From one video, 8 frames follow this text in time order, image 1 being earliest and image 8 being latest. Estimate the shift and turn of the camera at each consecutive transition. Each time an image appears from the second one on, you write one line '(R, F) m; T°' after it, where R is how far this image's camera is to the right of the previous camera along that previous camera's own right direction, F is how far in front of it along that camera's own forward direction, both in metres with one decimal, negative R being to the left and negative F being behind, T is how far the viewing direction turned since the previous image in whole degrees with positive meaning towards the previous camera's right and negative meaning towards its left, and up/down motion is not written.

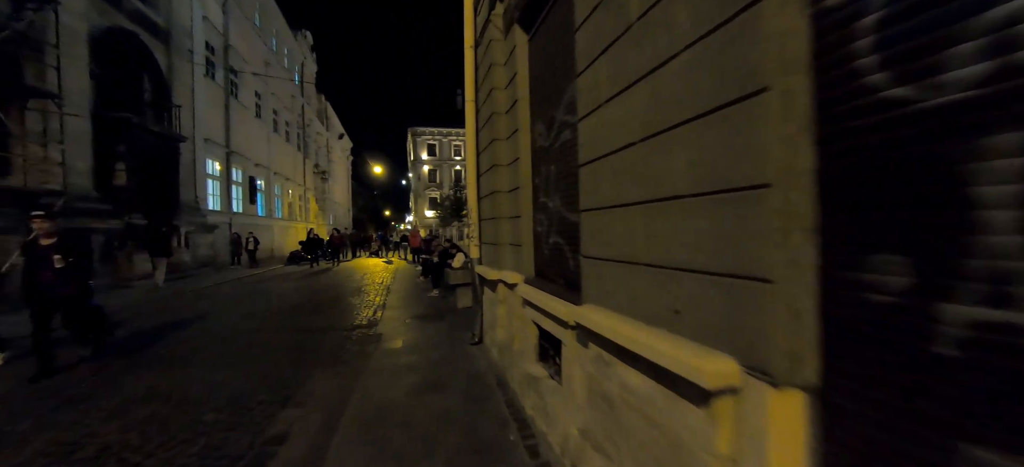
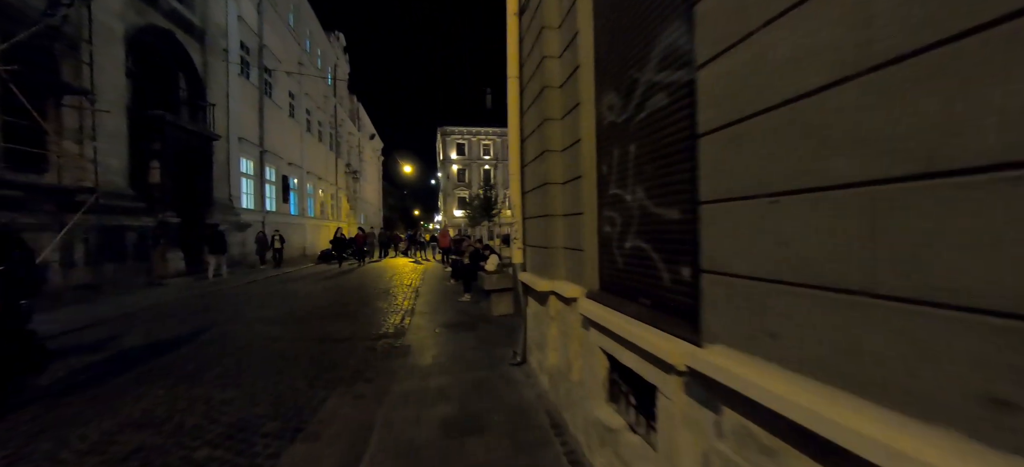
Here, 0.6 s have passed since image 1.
(-0.3, +0.9) m; -4°
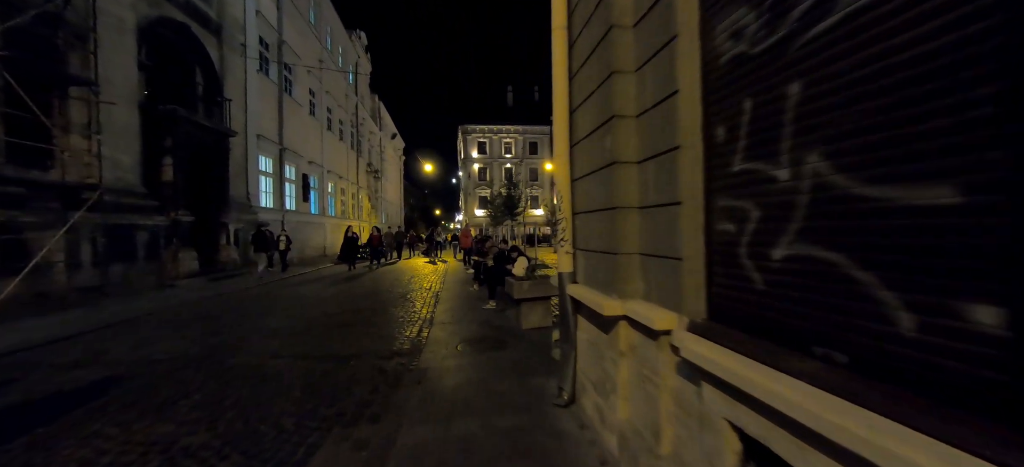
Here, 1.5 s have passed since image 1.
(-0.3, +1.1) m; -3°
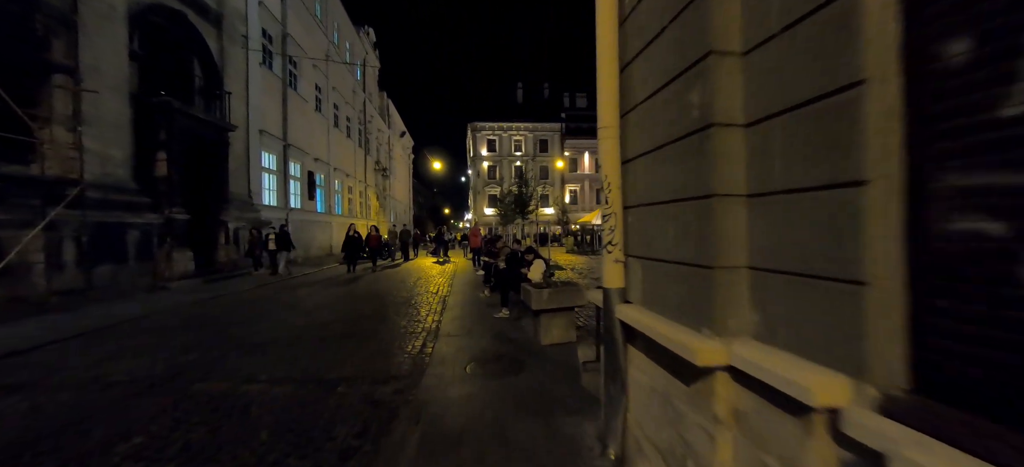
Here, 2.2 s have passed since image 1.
(-0.1, +1.0) m; -1°
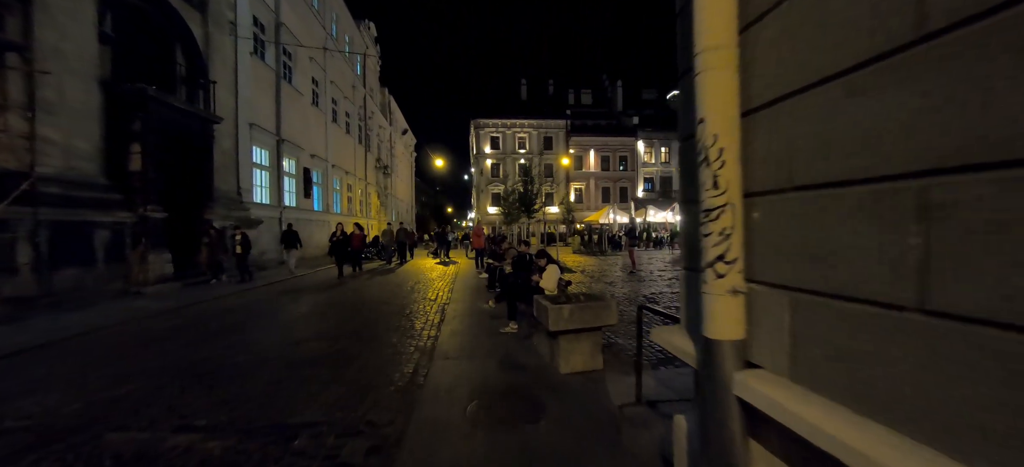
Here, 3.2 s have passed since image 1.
(-0.1, +1.1) m; 0°
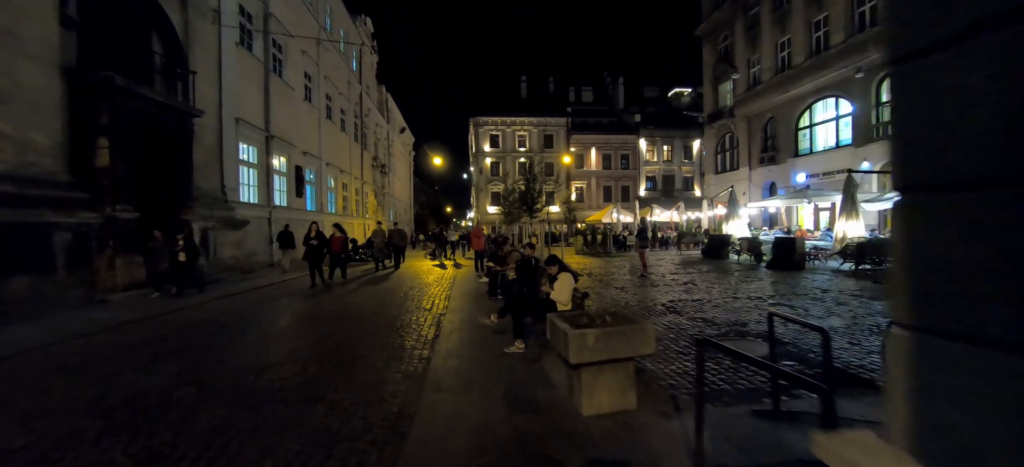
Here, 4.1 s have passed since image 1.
(-0.1, +1.0) m; 0°
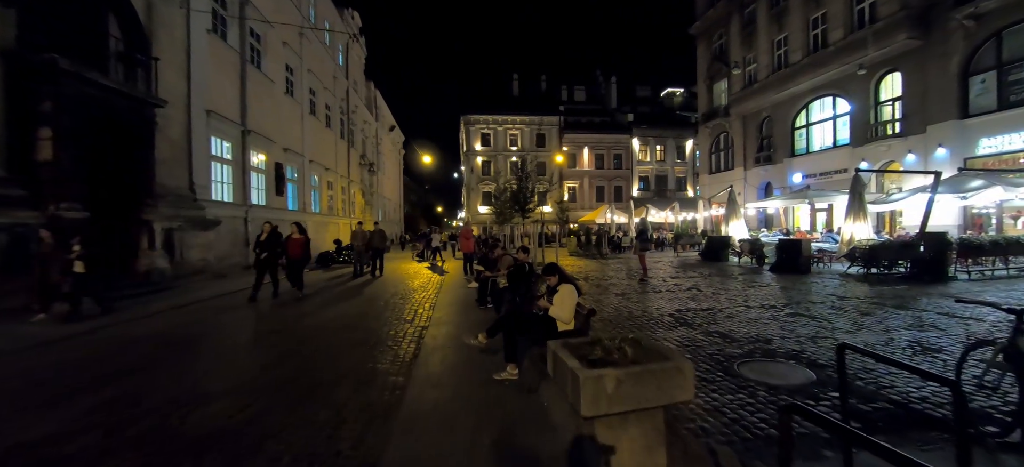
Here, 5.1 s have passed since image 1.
(0.0, +0.9) m; +1°
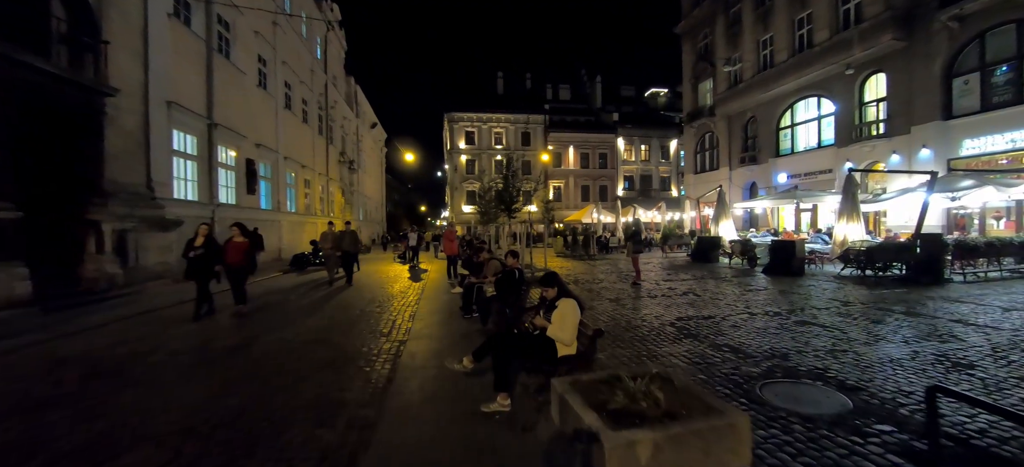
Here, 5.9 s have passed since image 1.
(-0.1, +0.7) m; +2°
